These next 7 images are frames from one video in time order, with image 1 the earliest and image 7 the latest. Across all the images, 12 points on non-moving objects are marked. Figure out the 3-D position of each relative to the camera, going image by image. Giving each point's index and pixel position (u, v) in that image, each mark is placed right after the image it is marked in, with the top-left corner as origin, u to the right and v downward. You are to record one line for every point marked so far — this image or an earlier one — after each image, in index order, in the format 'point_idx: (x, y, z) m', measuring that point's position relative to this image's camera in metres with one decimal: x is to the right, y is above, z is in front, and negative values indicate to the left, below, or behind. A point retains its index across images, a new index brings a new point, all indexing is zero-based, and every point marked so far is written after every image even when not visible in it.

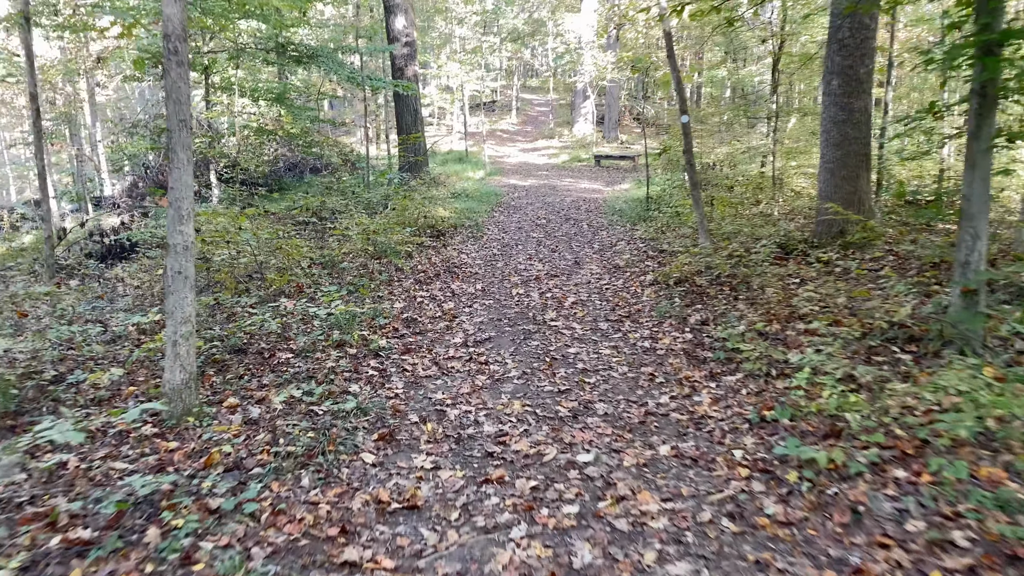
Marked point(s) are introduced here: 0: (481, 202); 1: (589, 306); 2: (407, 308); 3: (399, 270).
0: (-0.6, +1.8, +16.2) m
1: (+0.7, -0.2, +7.3) m
2: (-0.9, -0.2, +7.1) m
3: (-1.3, +0.2, +9.0) m
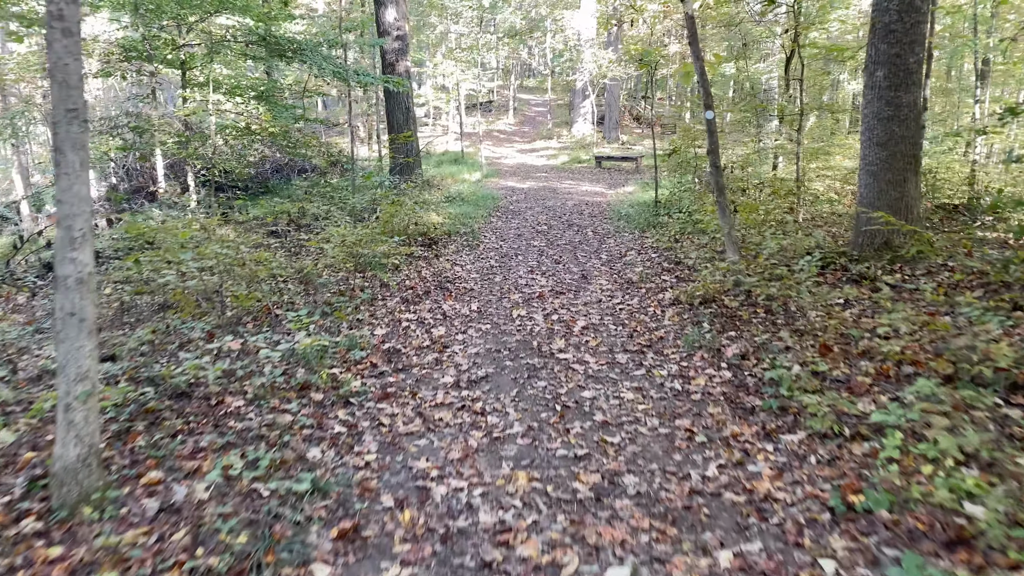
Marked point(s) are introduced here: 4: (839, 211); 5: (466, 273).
0: (-0.7, +1.6, +15.2) m
1: (+0.7, -0.4, +6.3) m
2: (-0.9, -0.4, +6.1) m
3: (-1.3, 0.0, +8.0) m
4: (+4.1, +1.0, +9.9) m
5: (-0.5, +0.2, +9.0) m
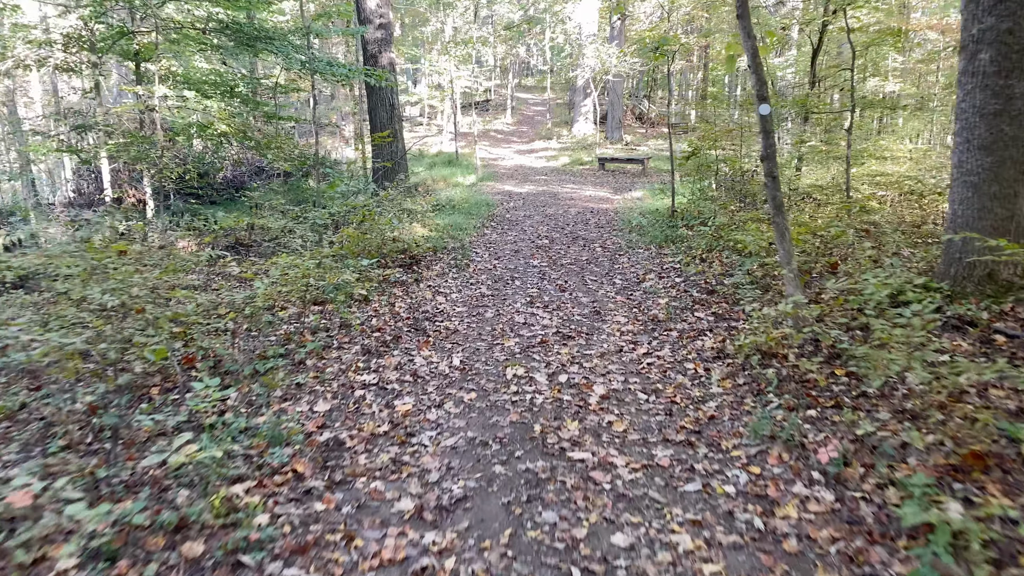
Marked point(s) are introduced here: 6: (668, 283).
0: (-0.7, +1.2, +13.5) m
1: (+0.7, -0.7, +4.6) m
2: (-1.0, -0.7, +4.4) m
3: (-1.4, -0.3, +6.3) m
4: (+4.1, +0.6, +8.2) m
5: (-0.6, -0.2, +7.3) m
6: (+1.6, 0.0, +8.0) m
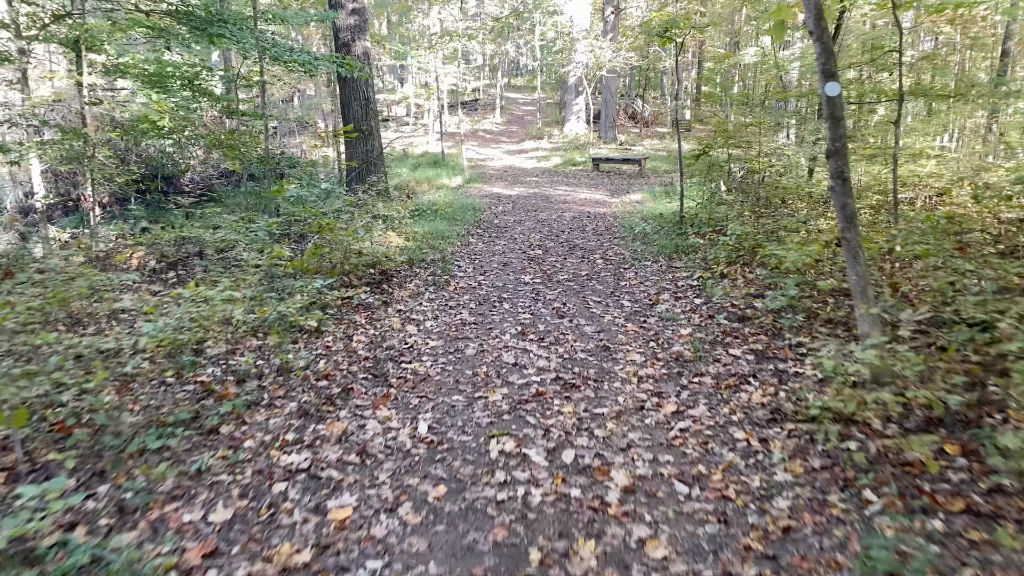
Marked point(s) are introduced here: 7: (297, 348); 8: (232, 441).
0: (-0.9, +1.0, +12.1) m
1: (+0.6, -0.9, +3.2) m
2: (-1.0, -0.9, +3.0) m
3: (-1.4, -0.5, +4.9) m
4: (+4.0, +0.4, +6.9) m
5: (-0.7, -0.4, +5.9) m
6: (+1.5, -0.2, +6.6) m
7: (-1.5, -0.4, +5.5) m
8: (-1.4, -0.7, +3.9) m
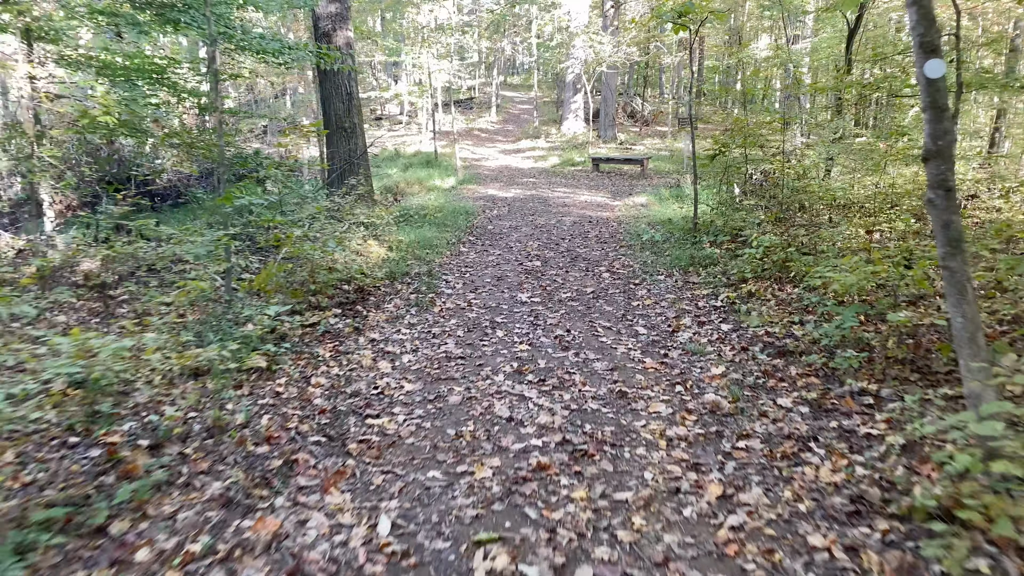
0: (-1.0, +0.8, +11.1) m
1: (+0.6, -1.1, +2.2) m
2: (-1.1, -1.1, +1.9) m
3: (-1.5, -0.7, +3.8) m
4: (+3.9, +0.3, +5.8) m
5: (-0.7, -0.6, +4.9) m
6: (+1.5, -0.4, +5.6) m
7: (-1.6, -0.6, +4.5) m
8: (-1.4, -0.9, +2.8) m
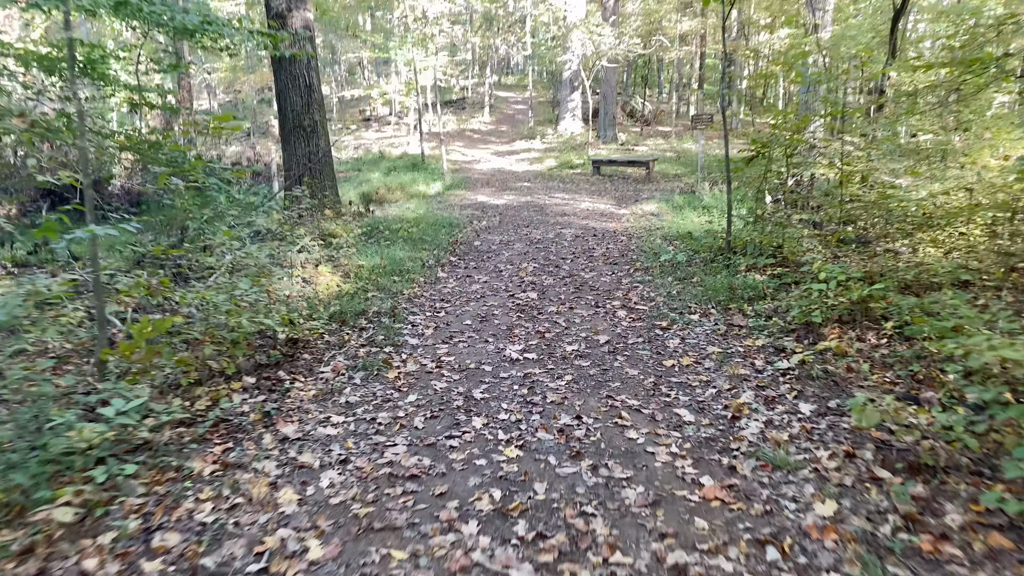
0: (-1.1, +0.5, +9.2) m
1: (+0.5, -1.4, +0.3) m
2: (-1.1, -1.4, 0.0) m
3: (-1.5, -1.1, +2.0) m
4: (+3.8, -0.1, +4.0) m
5: (-0.8, -0.9, +3.0) m
6: (+1.4, -0.7, +3.7) m
7: (-1.6, -0.9, +2.6) m
8: (-1.5, -1.3, +0.9) m
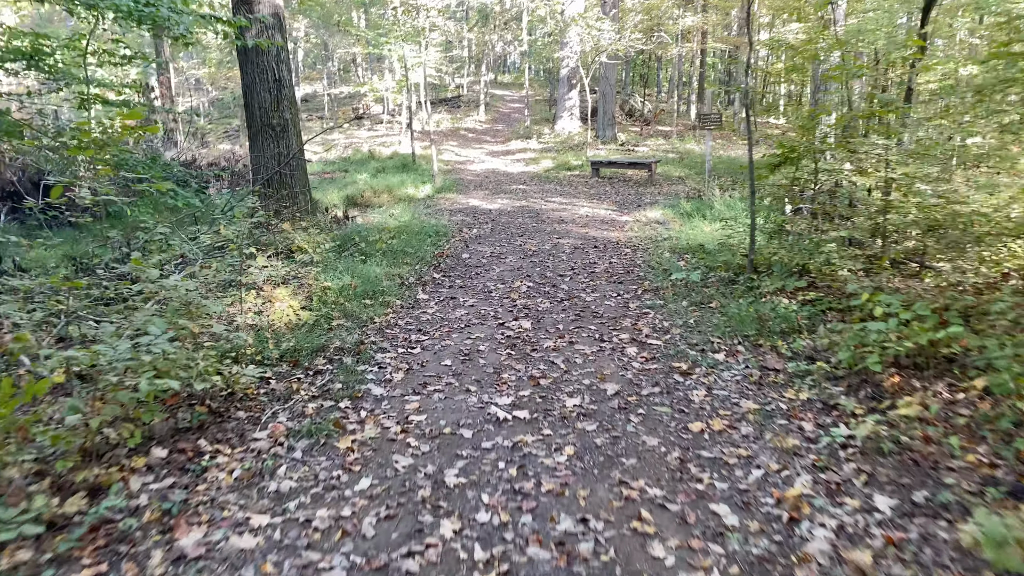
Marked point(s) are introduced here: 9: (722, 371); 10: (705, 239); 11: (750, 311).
0: (-1.2, +0.3, +8.2) m
1: (+0.5, -1.6, -0.7) m
2: (-1.2, -1.7, -1.0) m
3: (-1.6, -1.3, +0.9) m
4: (+3.8, -0.3, +3.0) m
5: (-0.9, -1.1, +2.0) m
6: (+1.3, -0.9, +2.7) m
7: (-1.7, -1.2, +1.6) m
8: (-1.5, -1.5, -0.1) m
9: (+1.3, -0.5, +4.8) m
10: (+2.2, +0.6, +9.0) m
11: (+1.8, -0.2, +5.9) m
